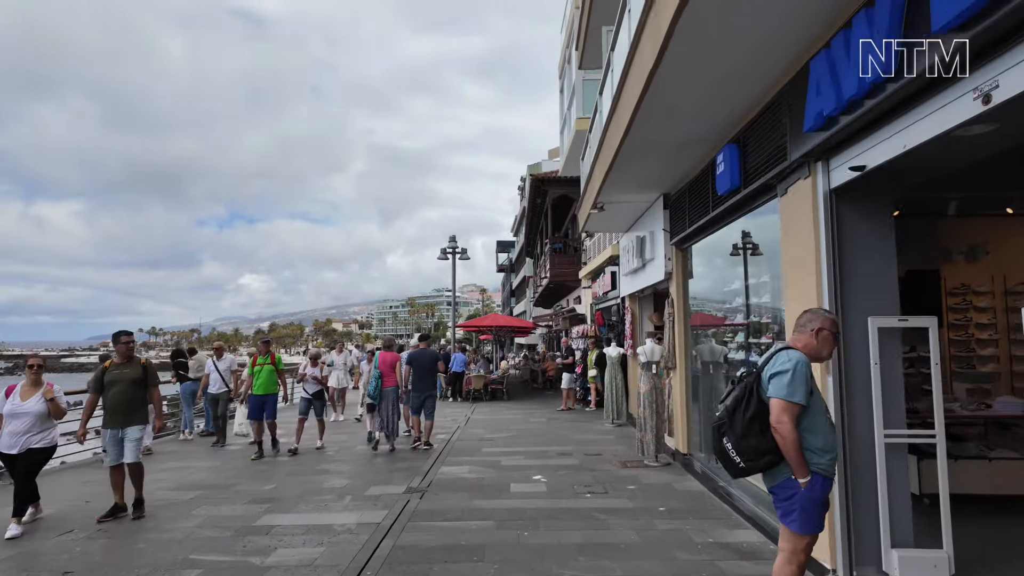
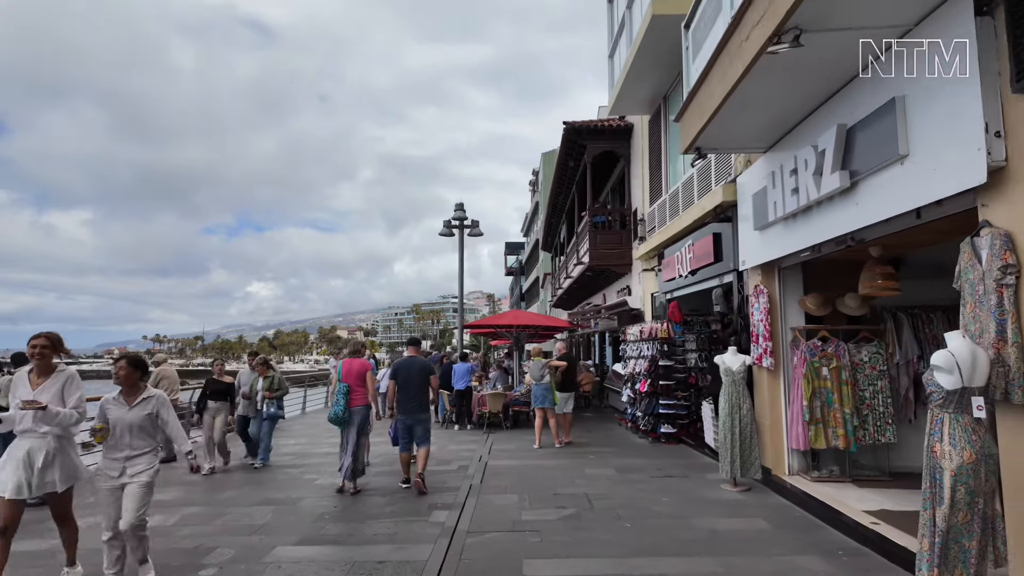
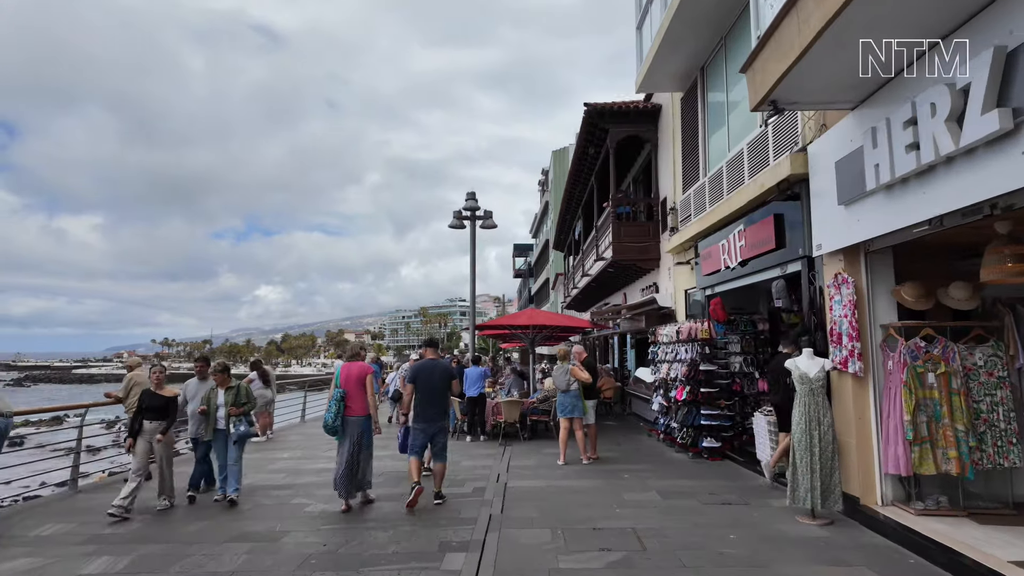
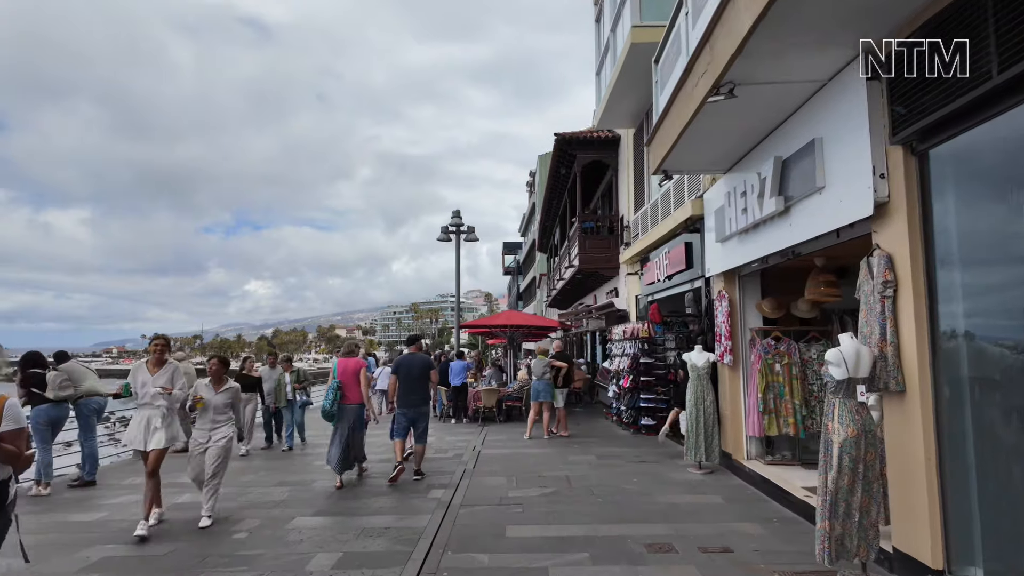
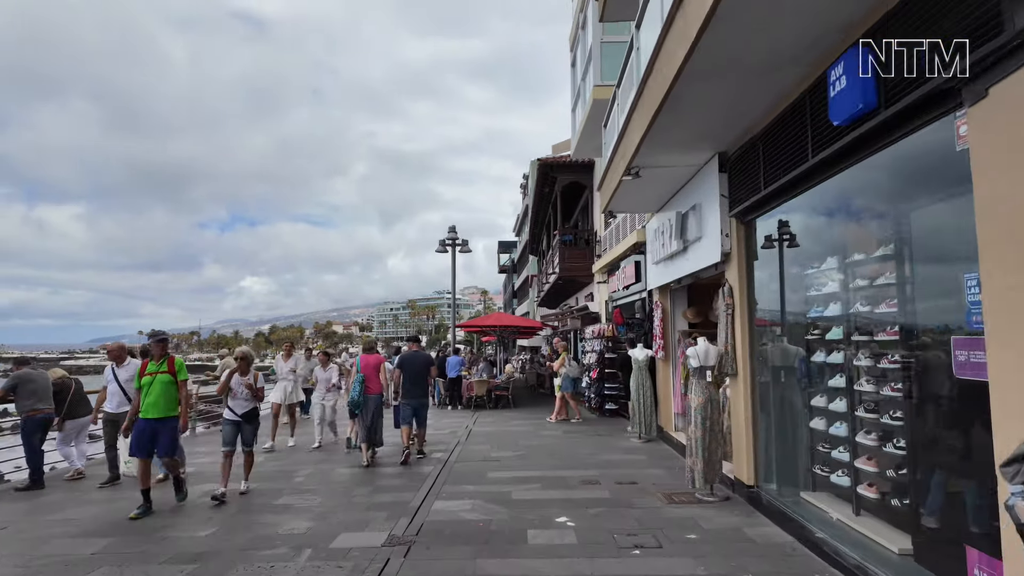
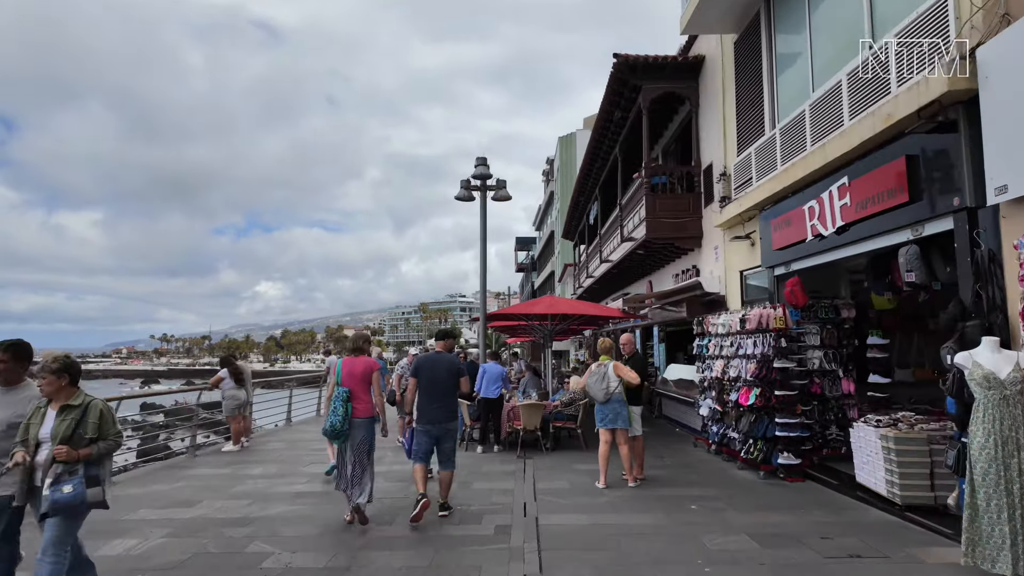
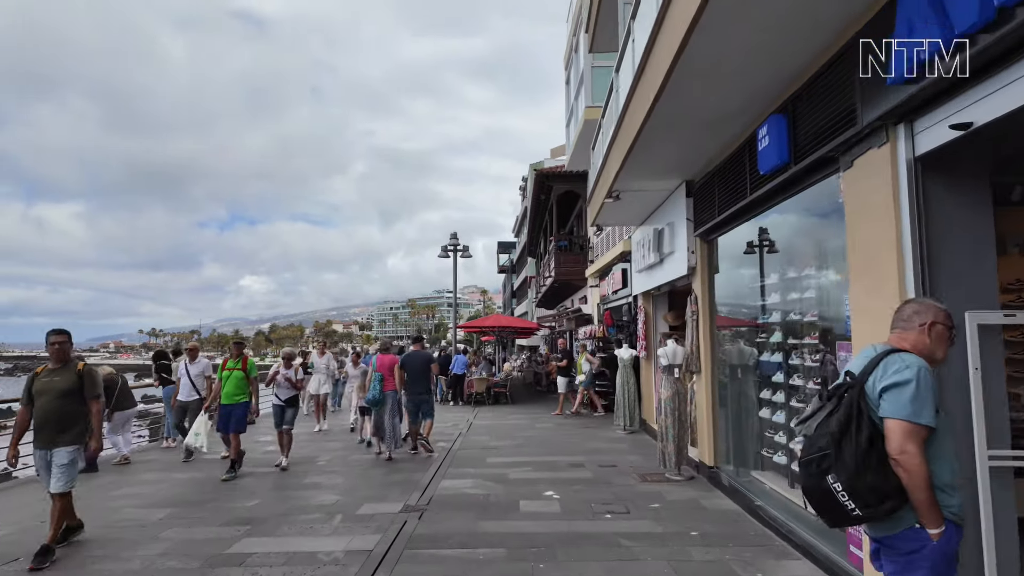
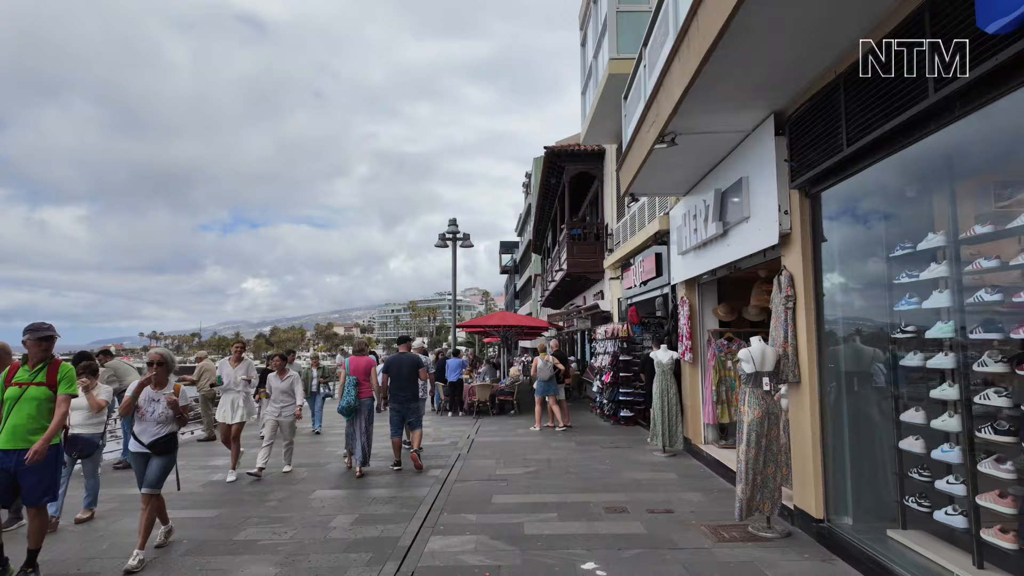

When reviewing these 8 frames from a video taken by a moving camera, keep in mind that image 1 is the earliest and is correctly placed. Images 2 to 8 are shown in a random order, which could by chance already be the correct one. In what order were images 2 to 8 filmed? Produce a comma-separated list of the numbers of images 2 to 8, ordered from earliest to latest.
7, 5, 8, 4, 2, 3, 6
